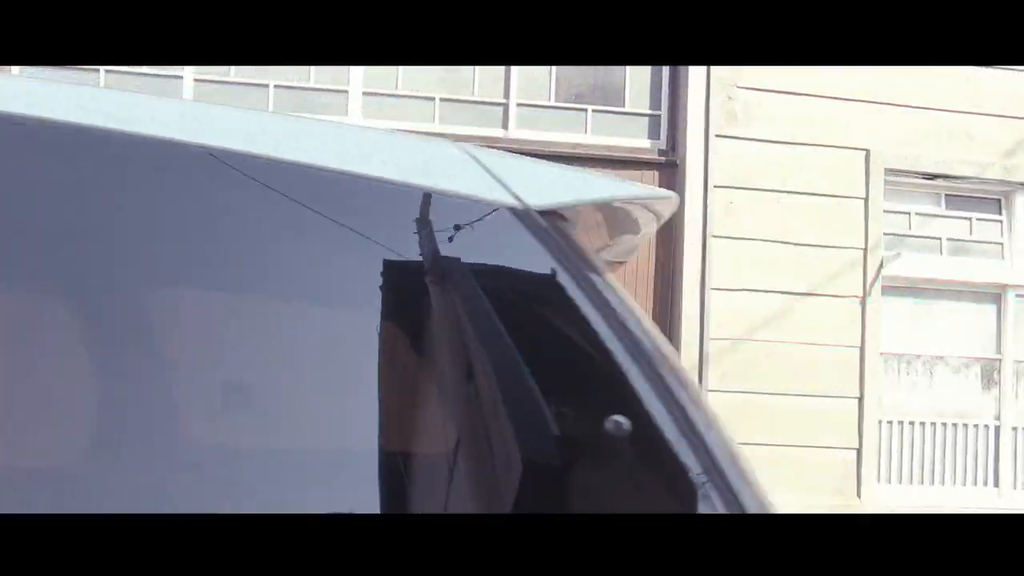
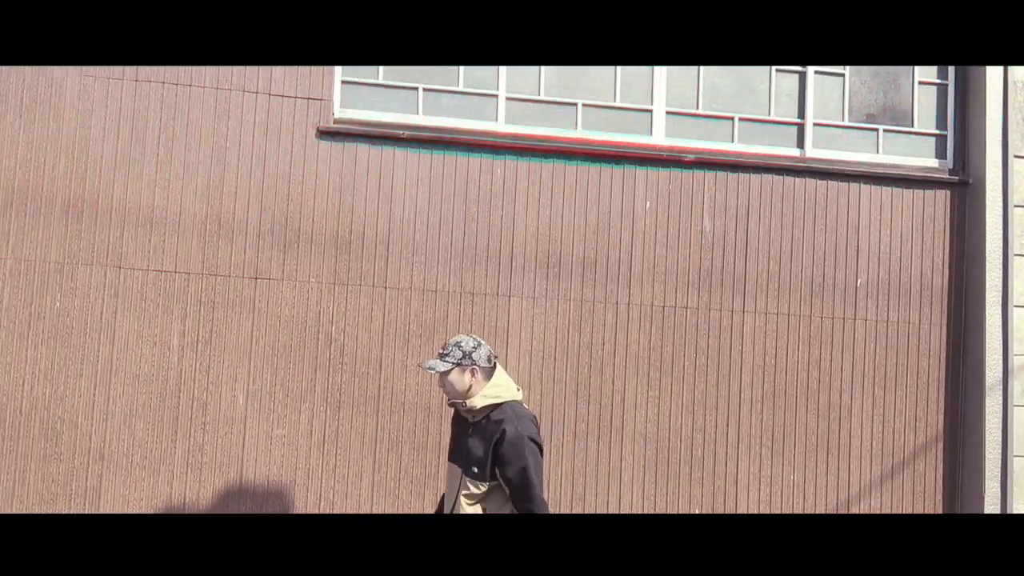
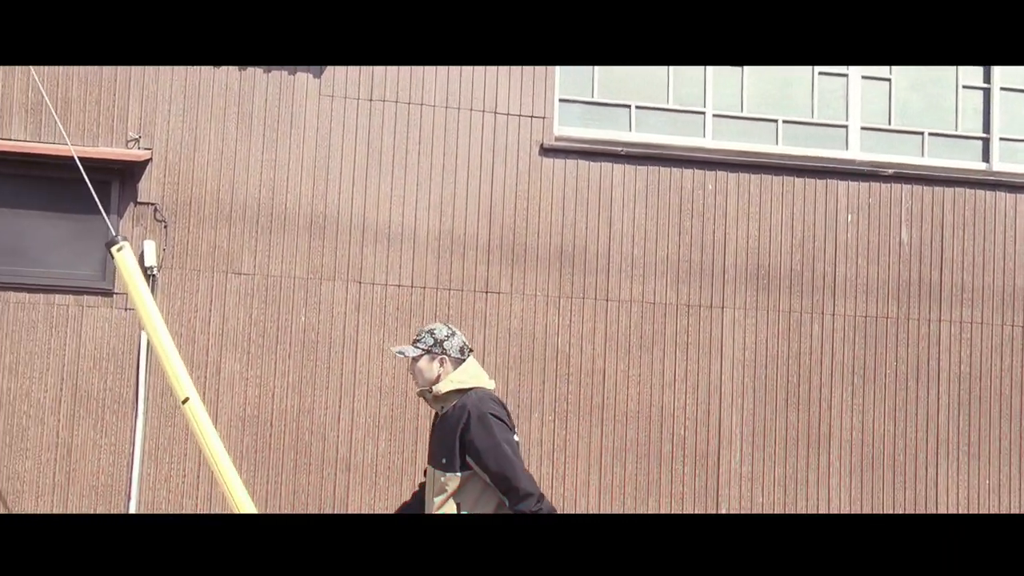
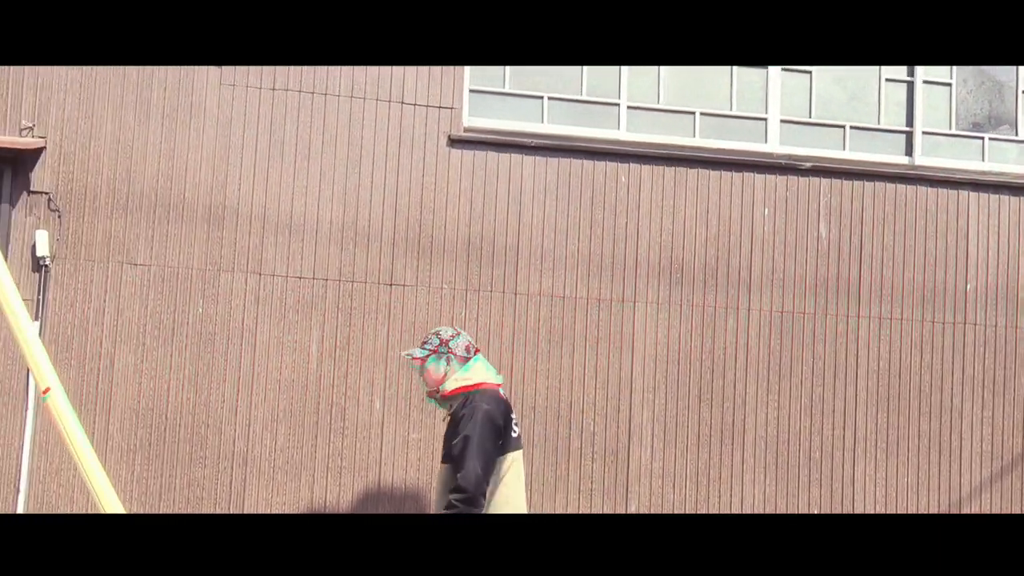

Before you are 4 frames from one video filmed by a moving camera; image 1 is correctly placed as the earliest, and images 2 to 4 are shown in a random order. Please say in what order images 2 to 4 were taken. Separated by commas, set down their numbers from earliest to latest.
2, 4, 3
